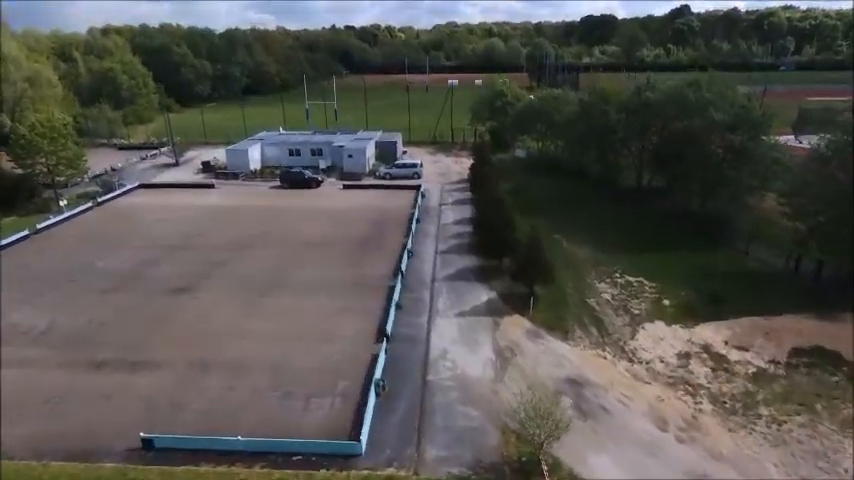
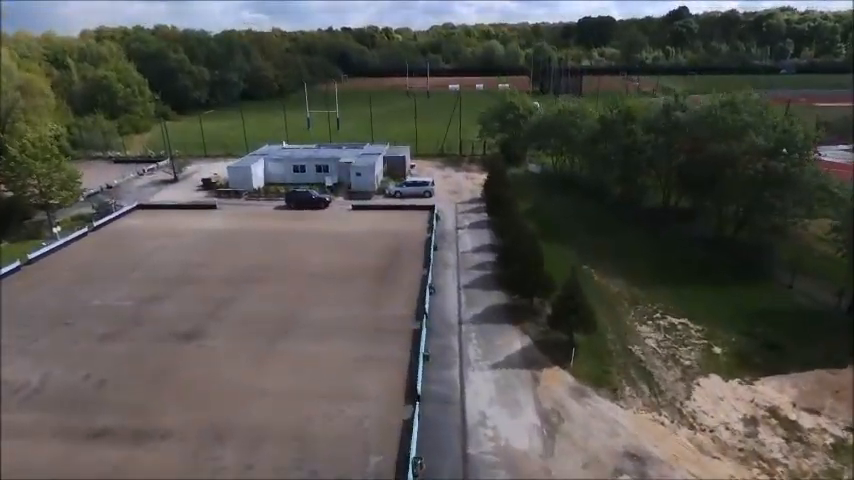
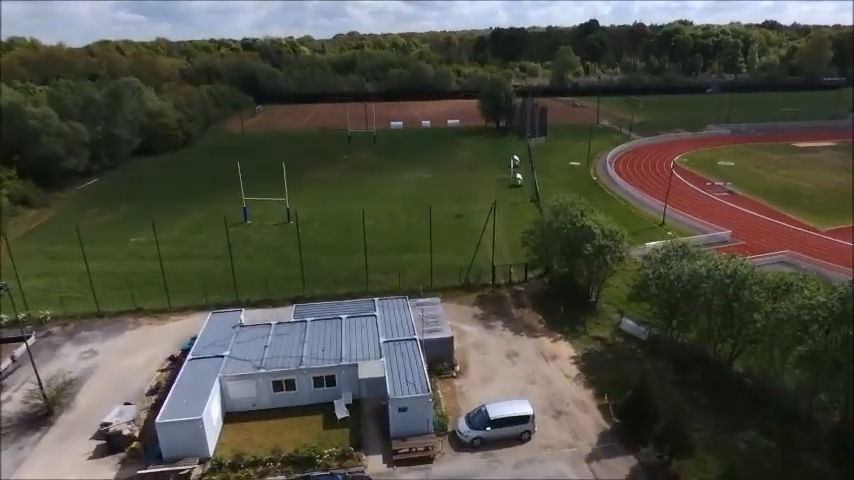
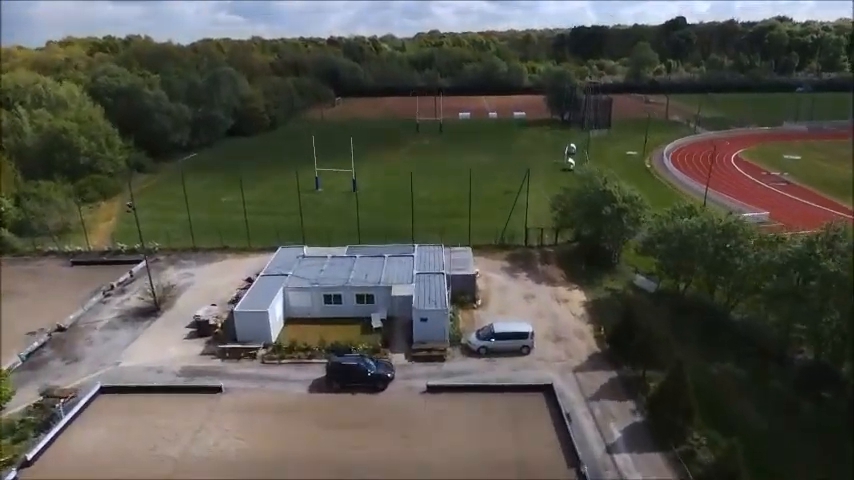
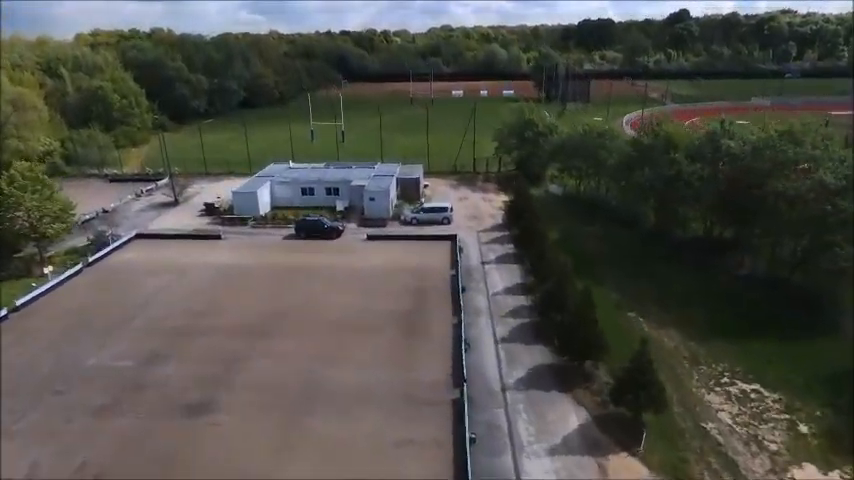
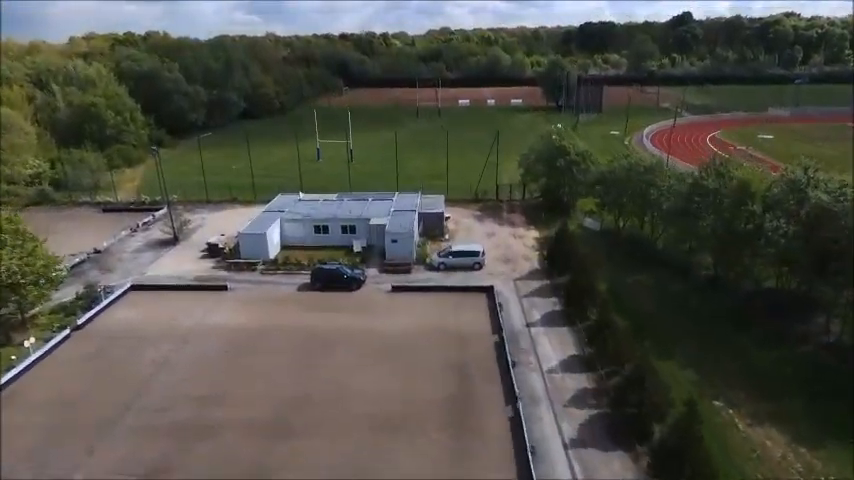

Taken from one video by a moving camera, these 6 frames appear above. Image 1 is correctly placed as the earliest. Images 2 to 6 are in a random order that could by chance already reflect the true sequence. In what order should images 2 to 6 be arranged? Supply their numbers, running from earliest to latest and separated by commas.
2, 5, 6, 4, 3
